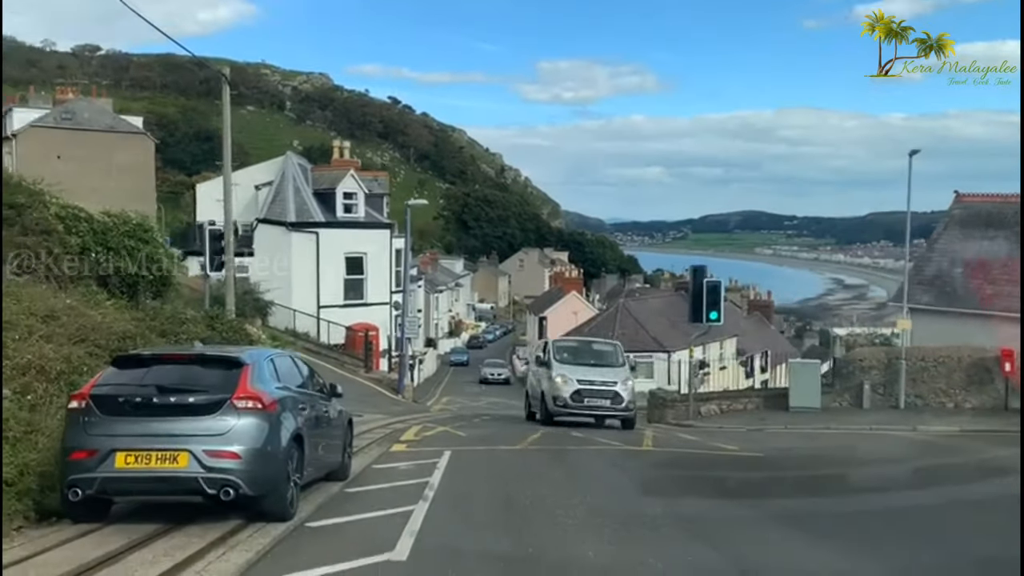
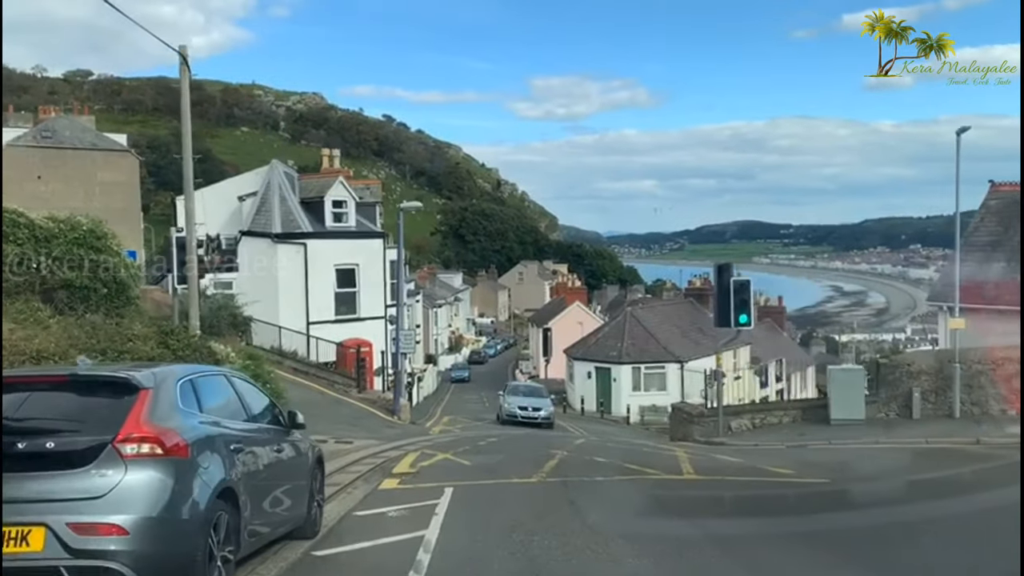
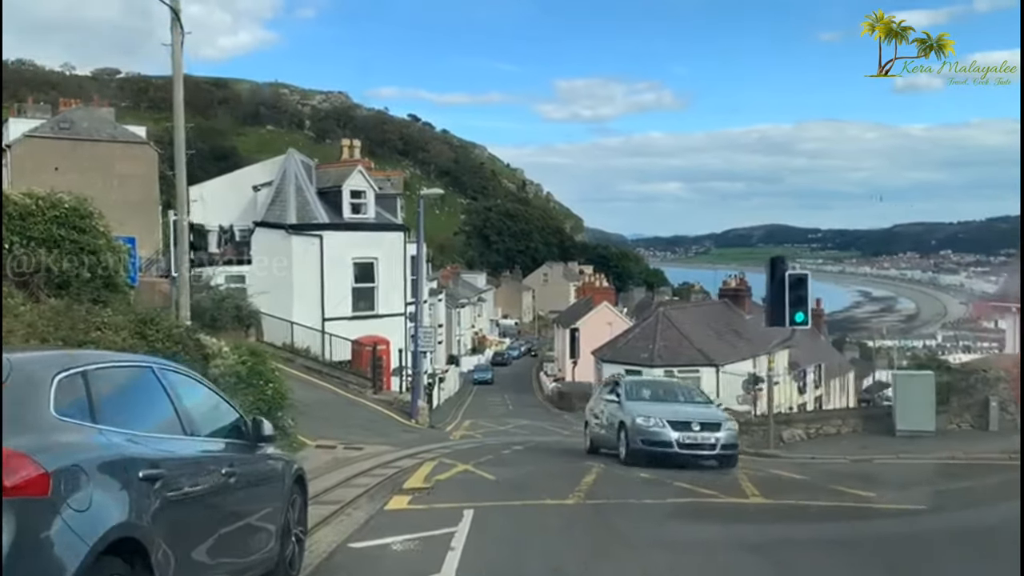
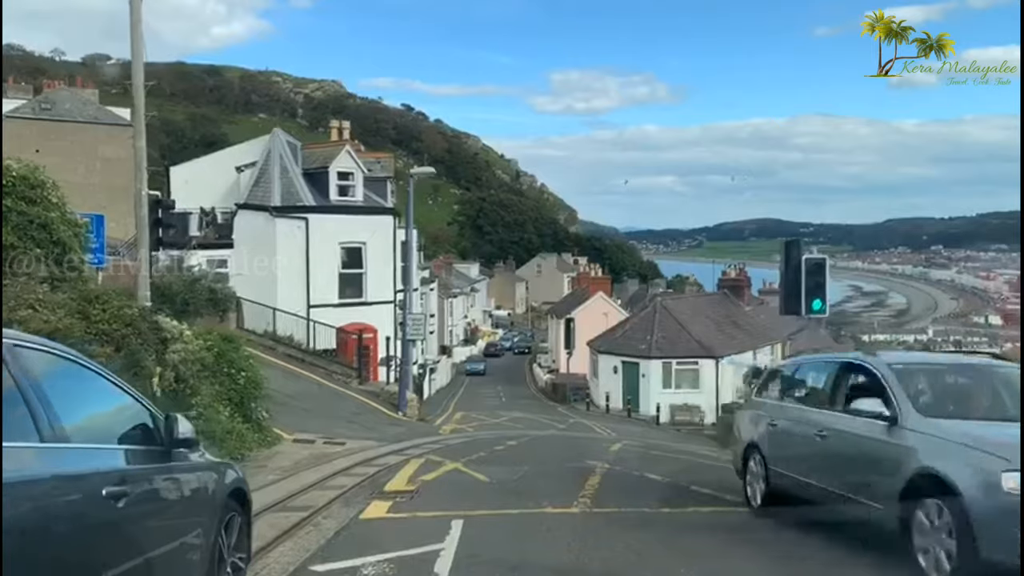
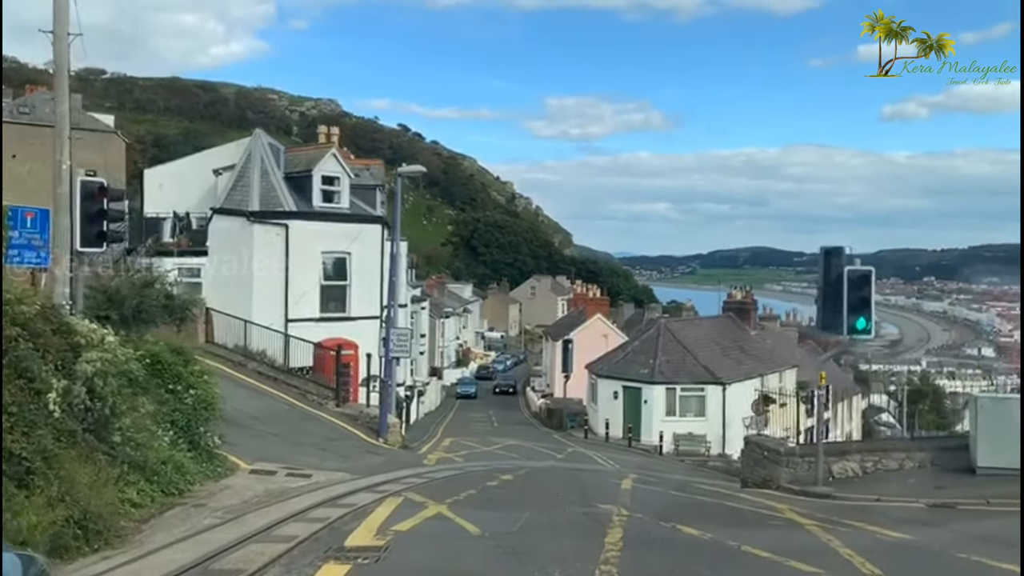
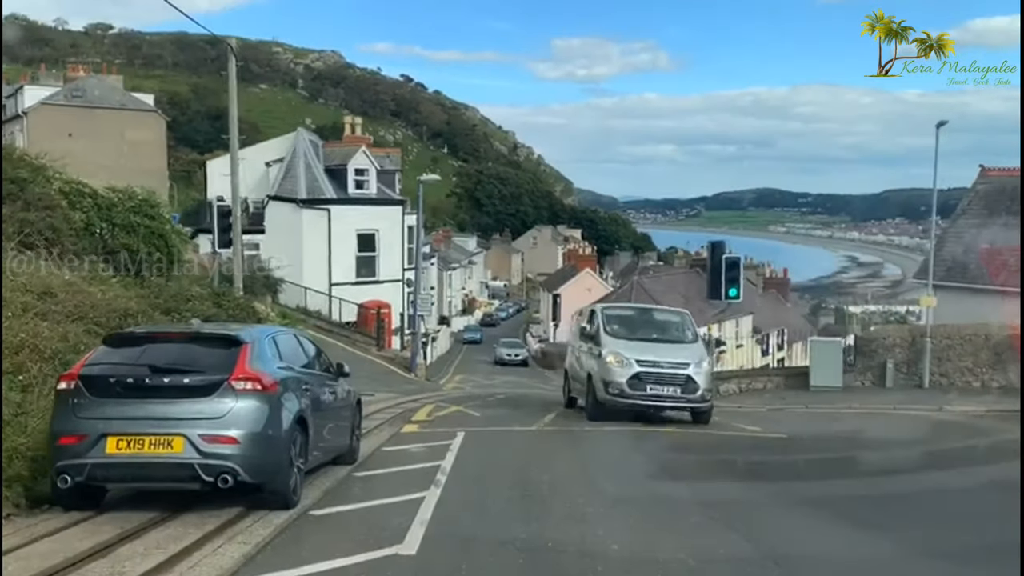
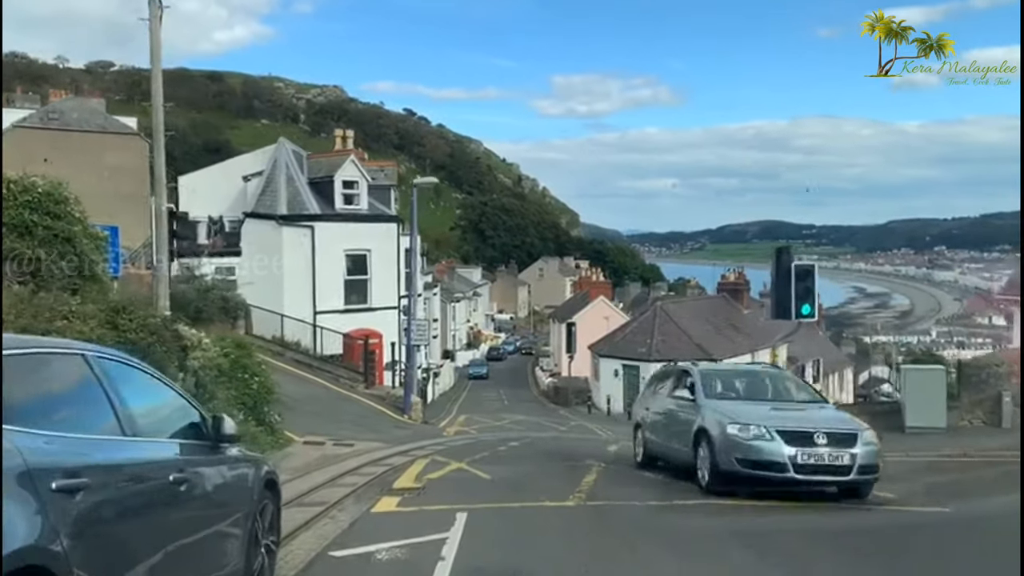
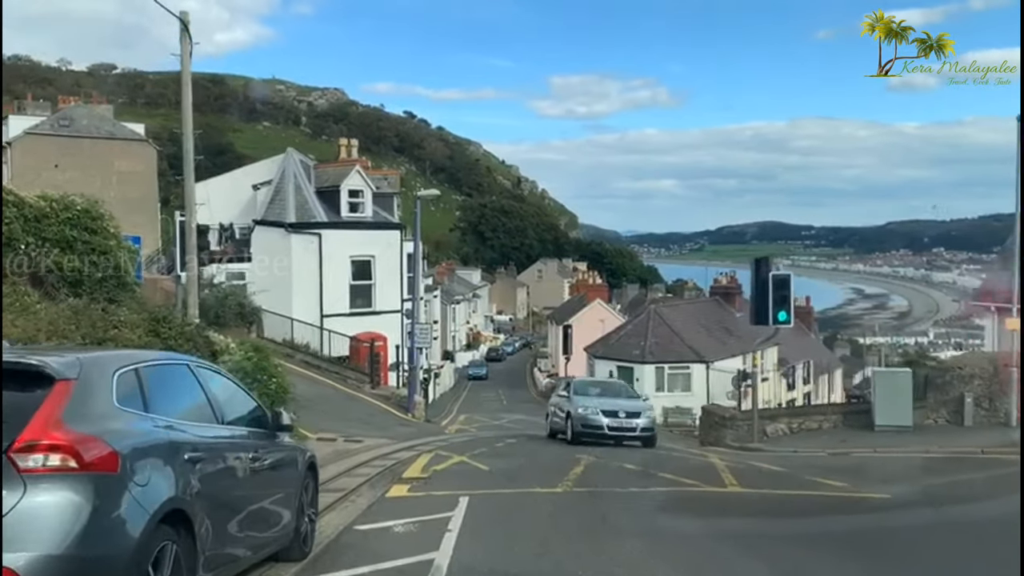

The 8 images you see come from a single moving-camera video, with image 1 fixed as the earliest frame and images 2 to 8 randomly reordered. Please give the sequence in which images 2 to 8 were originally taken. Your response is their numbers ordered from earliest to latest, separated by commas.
6, 2, 8, 3, 7, 4, 5
